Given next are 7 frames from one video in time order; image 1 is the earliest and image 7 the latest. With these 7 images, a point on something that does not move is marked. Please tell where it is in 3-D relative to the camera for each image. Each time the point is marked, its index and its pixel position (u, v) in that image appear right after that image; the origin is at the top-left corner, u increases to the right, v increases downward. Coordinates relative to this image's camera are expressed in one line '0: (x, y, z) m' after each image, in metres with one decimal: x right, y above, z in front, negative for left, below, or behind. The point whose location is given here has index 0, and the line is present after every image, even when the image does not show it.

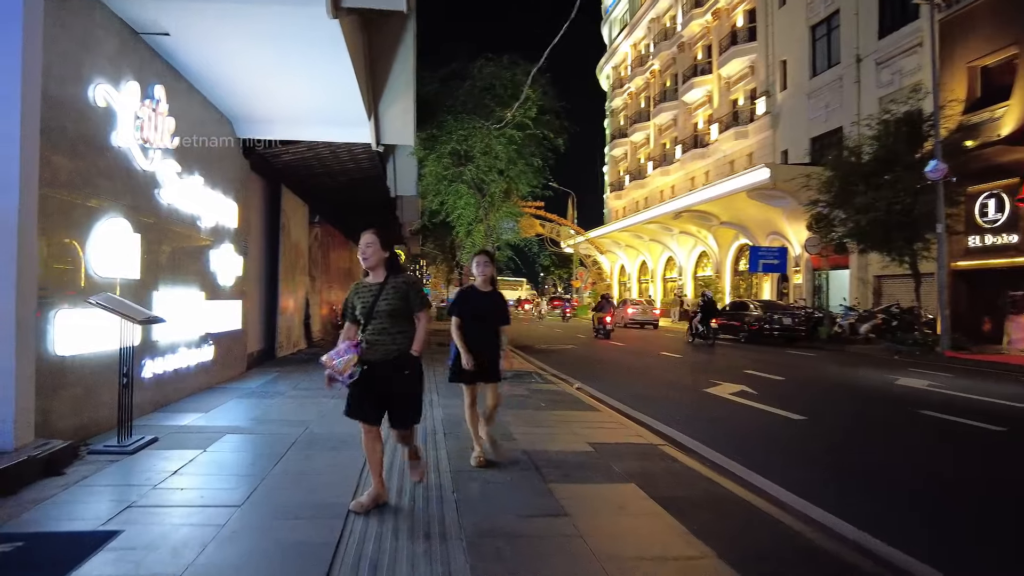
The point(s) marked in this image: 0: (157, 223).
0: (-4.1, +0.7, +7.7) m
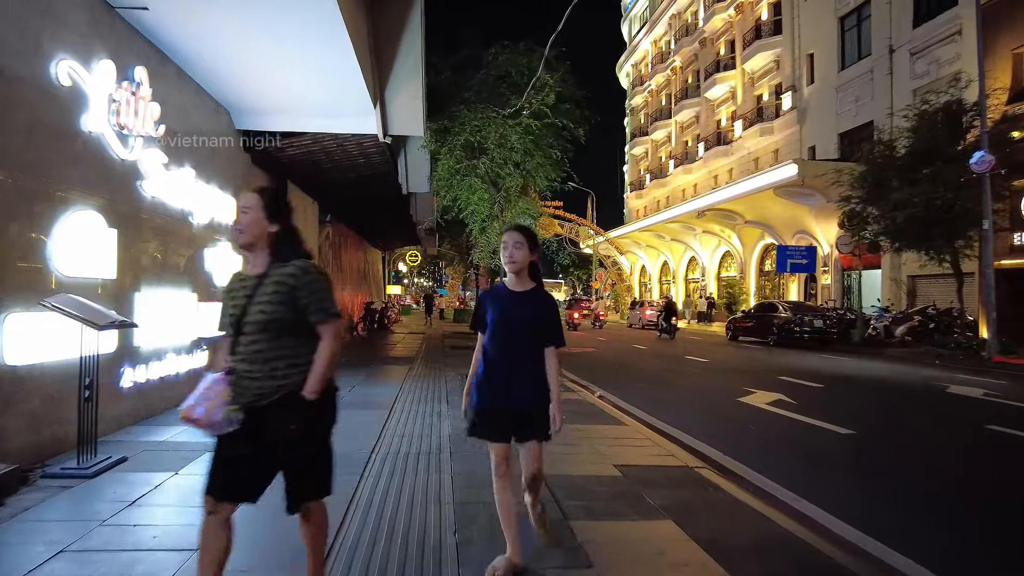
0: (-3.9, +0.7, +7.0) m
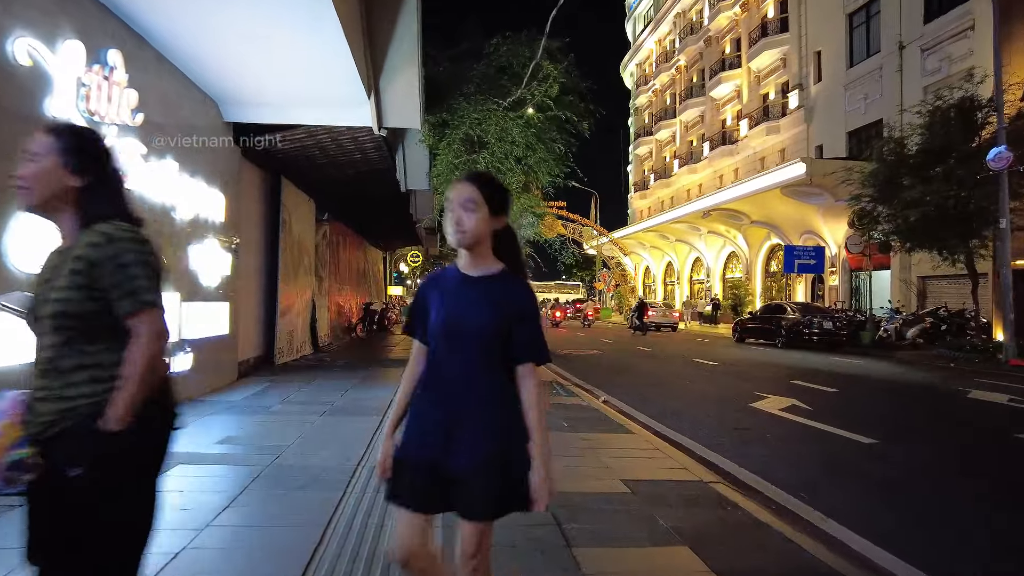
0: (-3.9, +0.8, +6.6) m
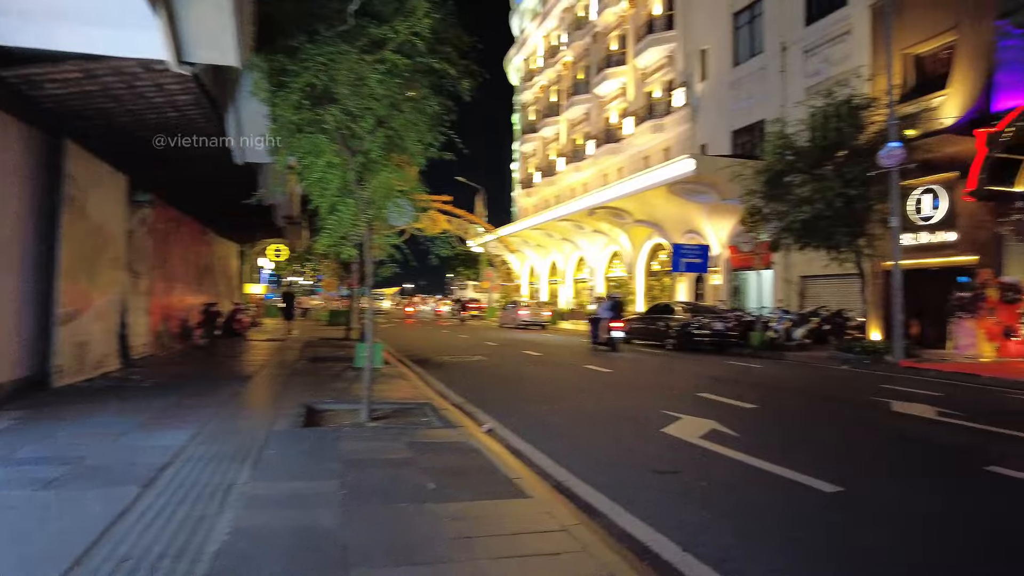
0: (-4.9, +0.8, +3.5) m
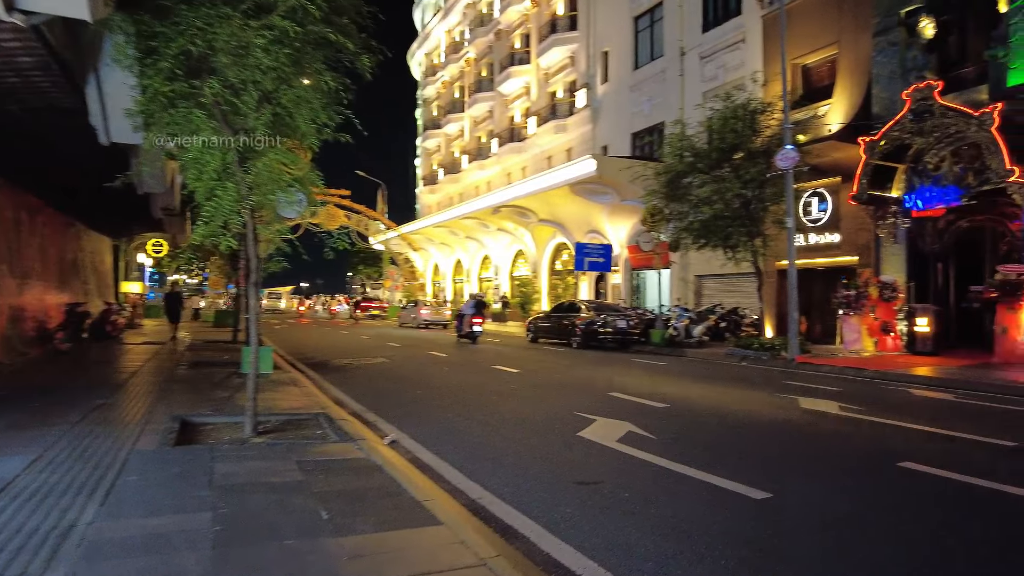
0: (-5.3, +0.8, +2.2) m
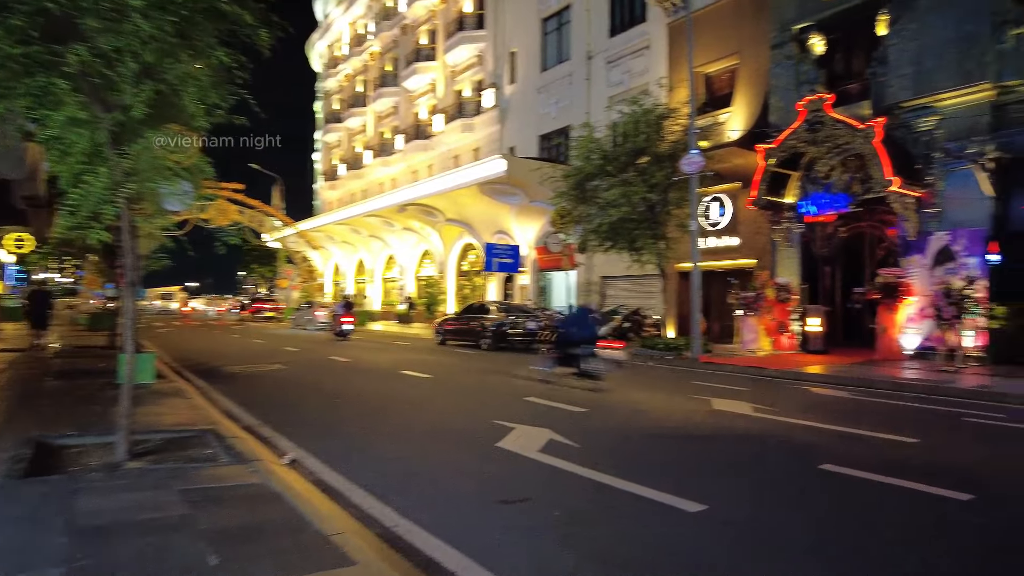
0: (-5.3, +0.8, +0.9) m
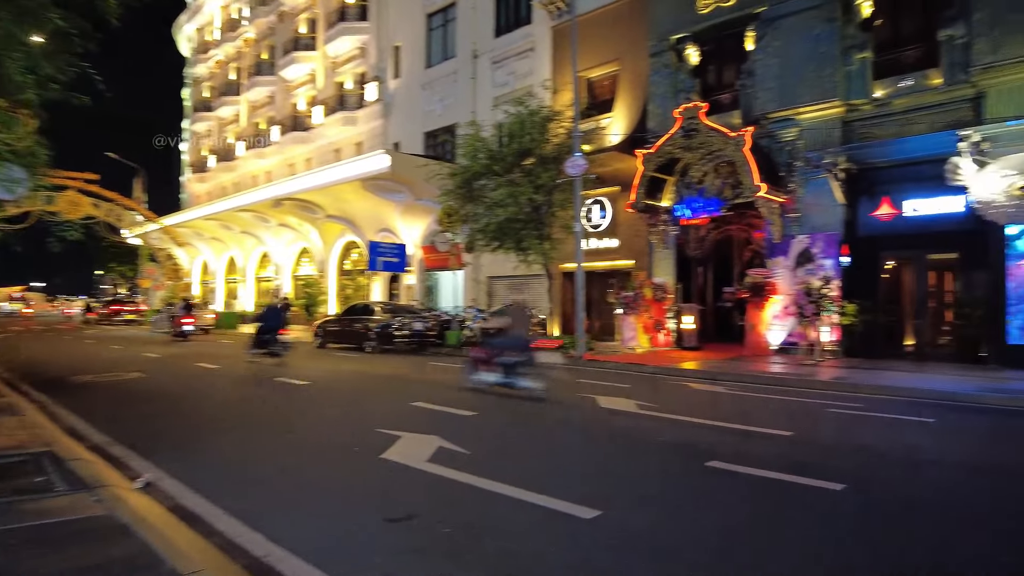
0: (-5.3, +0.8, -0.4) m
